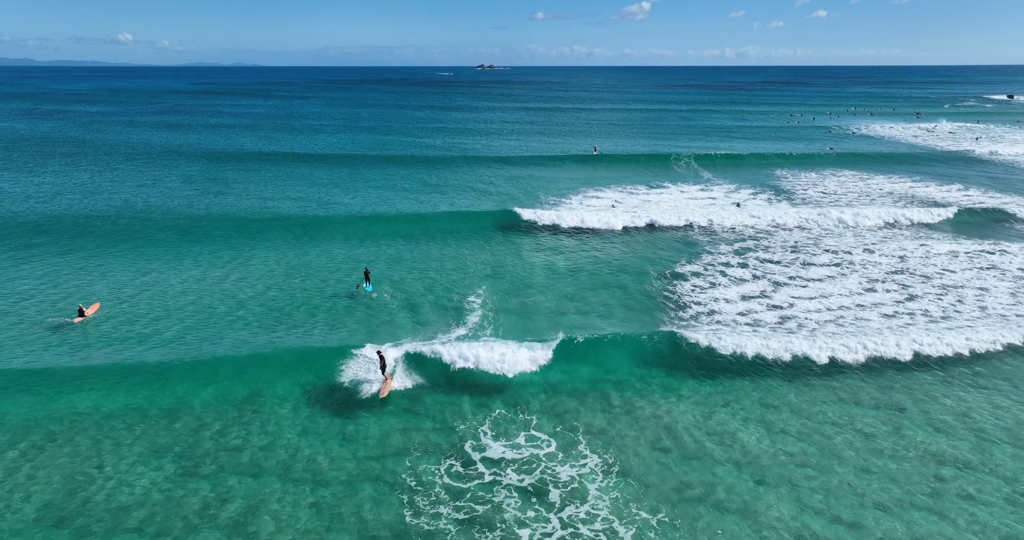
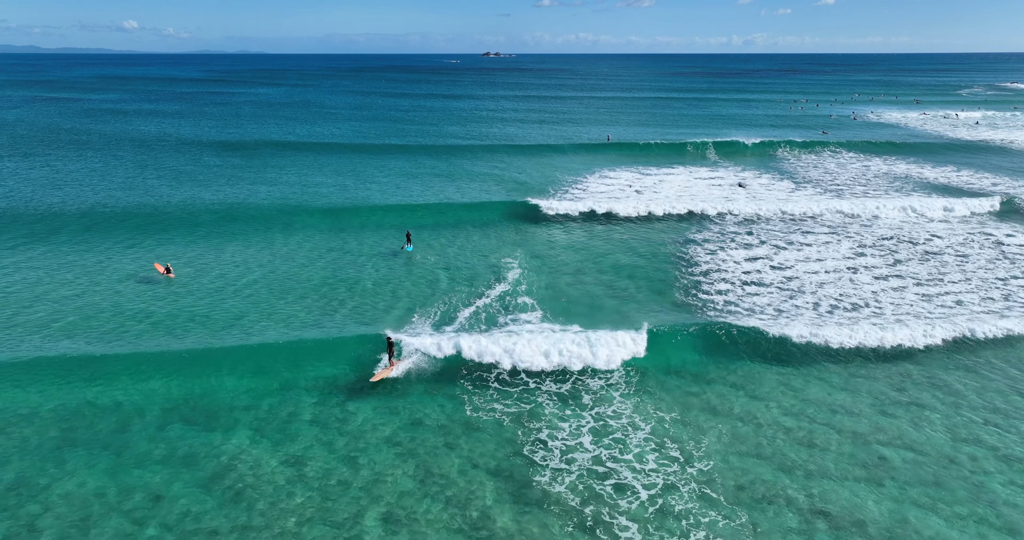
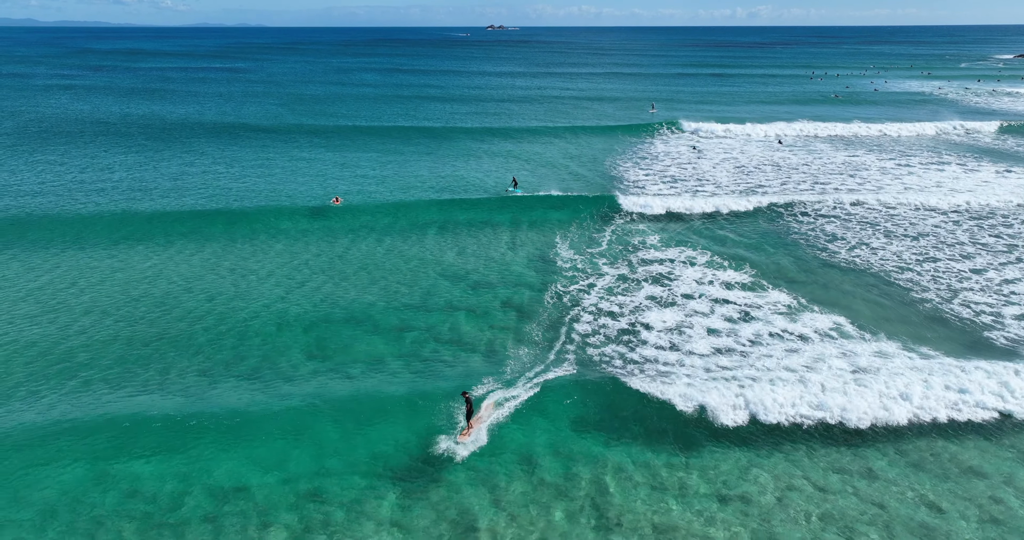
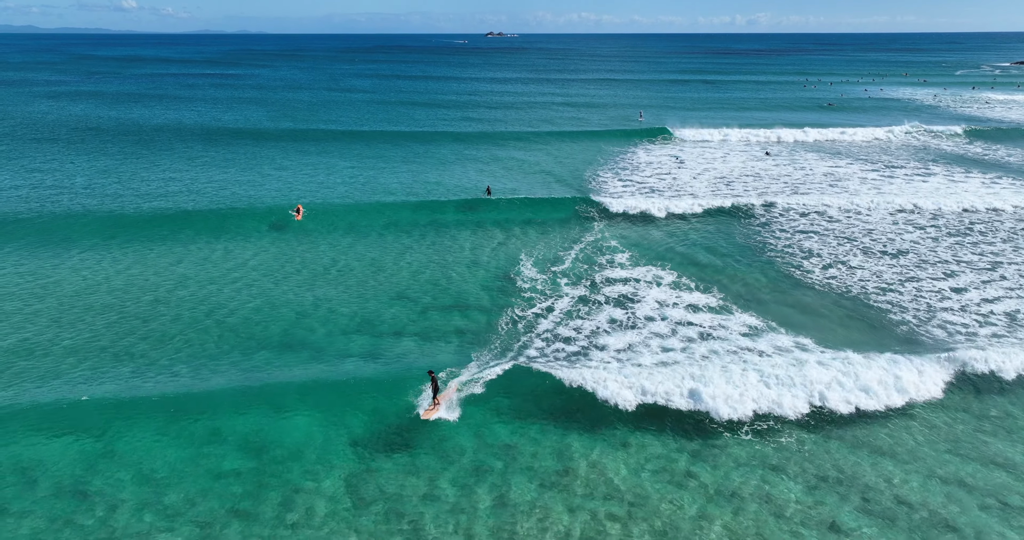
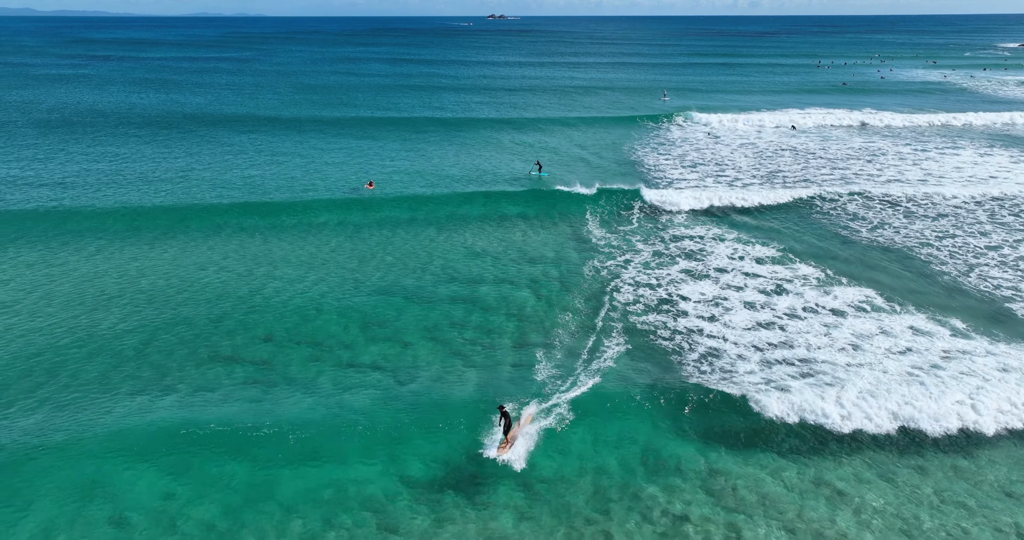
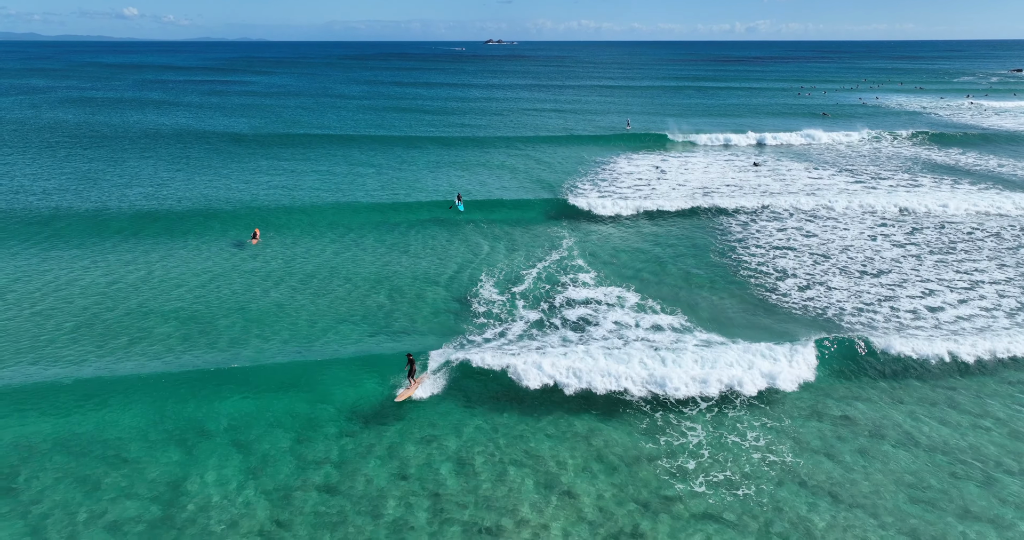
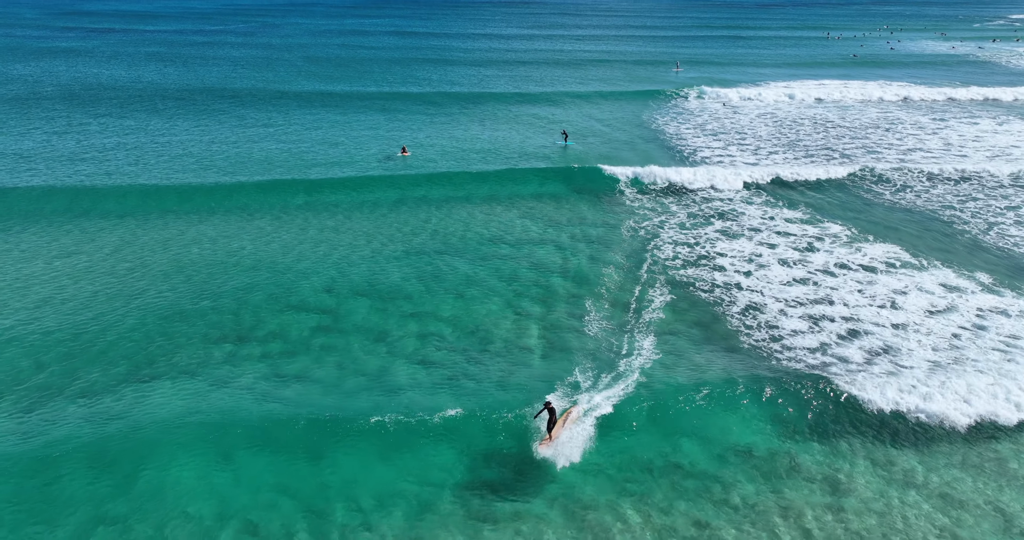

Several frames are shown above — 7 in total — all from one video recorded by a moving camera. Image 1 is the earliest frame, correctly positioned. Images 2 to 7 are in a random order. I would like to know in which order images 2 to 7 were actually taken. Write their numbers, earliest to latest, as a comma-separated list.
2, 6, 4, 3, 5, 7
